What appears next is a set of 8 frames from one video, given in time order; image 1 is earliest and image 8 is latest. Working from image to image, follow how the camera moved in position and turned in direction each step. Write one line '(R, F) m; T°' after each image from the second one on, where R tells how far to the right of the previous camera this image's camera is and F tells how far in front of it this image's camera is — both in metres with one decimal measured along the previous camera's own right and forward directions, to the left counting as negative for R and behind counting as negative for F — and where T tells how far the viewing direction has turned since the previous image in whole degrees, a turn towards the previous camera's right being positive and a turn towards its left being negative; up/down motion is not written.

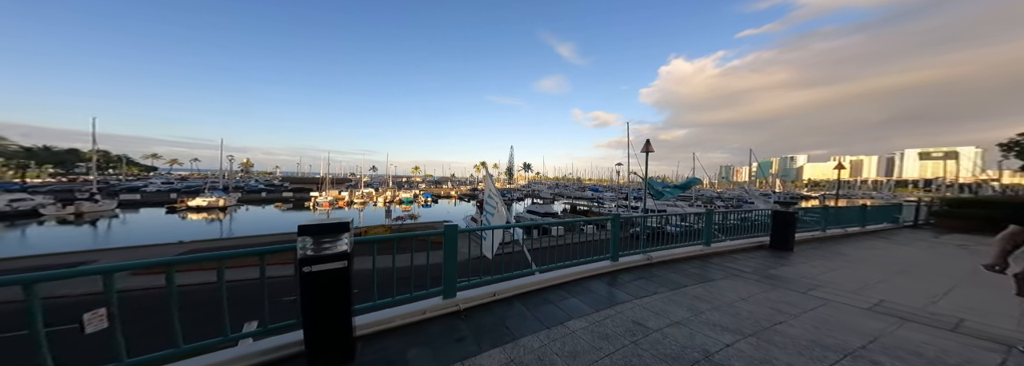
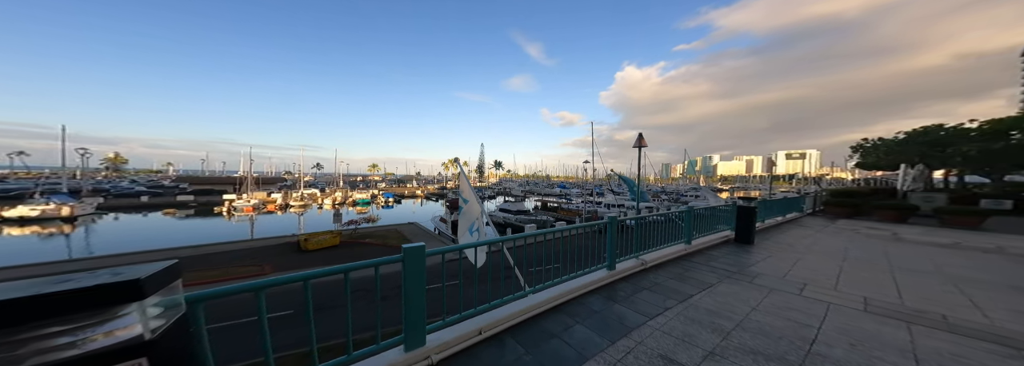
(-0.3, +1.1) m; +8°
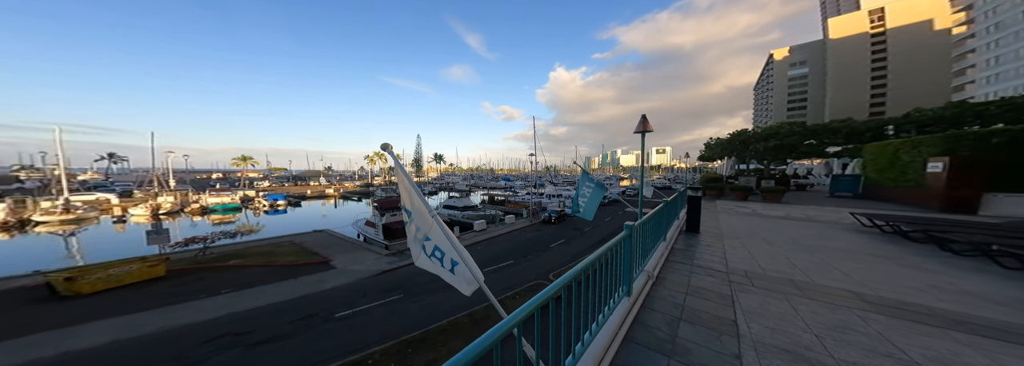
(-0.2, +1.3) m; +13°
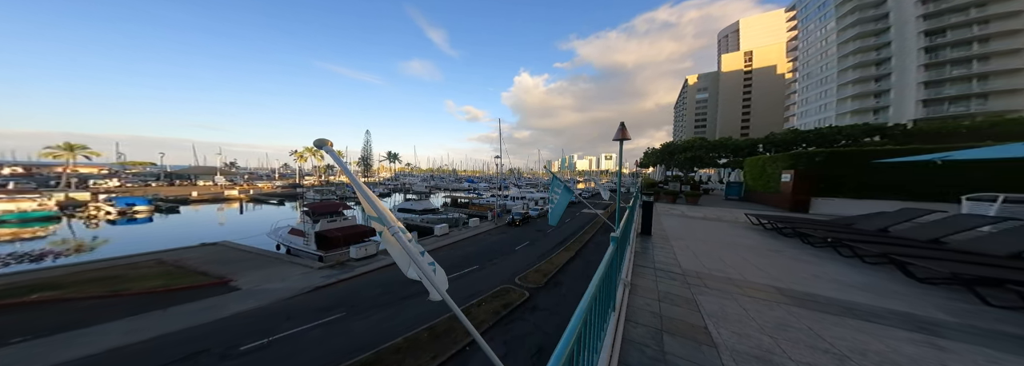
(+0.2, +0.7) m; +8°
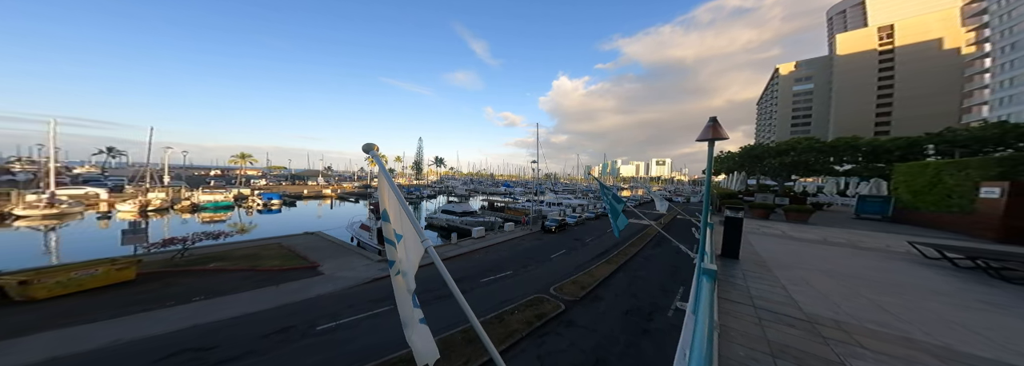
(-0.1, -0.6) m; -8°
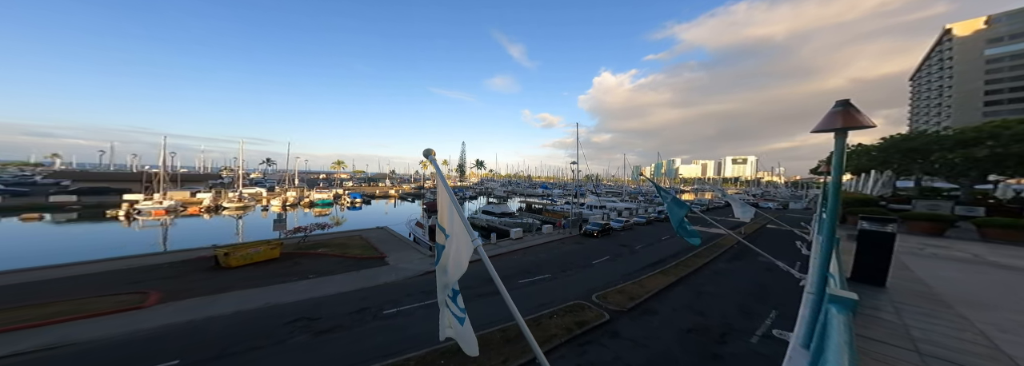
(+0.2, -0.9) m; -9°
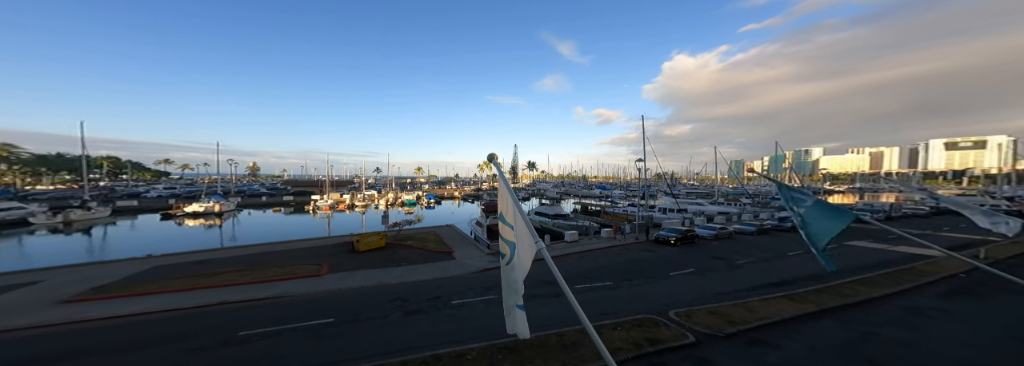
(+0.8, -0.9) m; -14°
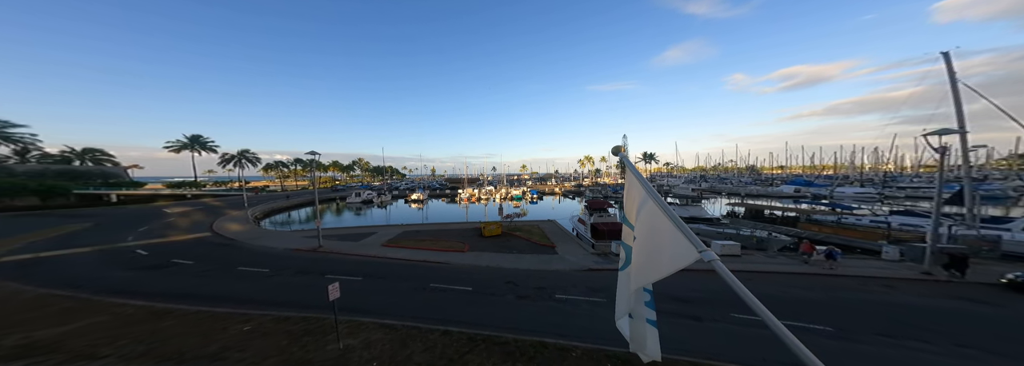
(+2.7, +2.0) m; -32°
